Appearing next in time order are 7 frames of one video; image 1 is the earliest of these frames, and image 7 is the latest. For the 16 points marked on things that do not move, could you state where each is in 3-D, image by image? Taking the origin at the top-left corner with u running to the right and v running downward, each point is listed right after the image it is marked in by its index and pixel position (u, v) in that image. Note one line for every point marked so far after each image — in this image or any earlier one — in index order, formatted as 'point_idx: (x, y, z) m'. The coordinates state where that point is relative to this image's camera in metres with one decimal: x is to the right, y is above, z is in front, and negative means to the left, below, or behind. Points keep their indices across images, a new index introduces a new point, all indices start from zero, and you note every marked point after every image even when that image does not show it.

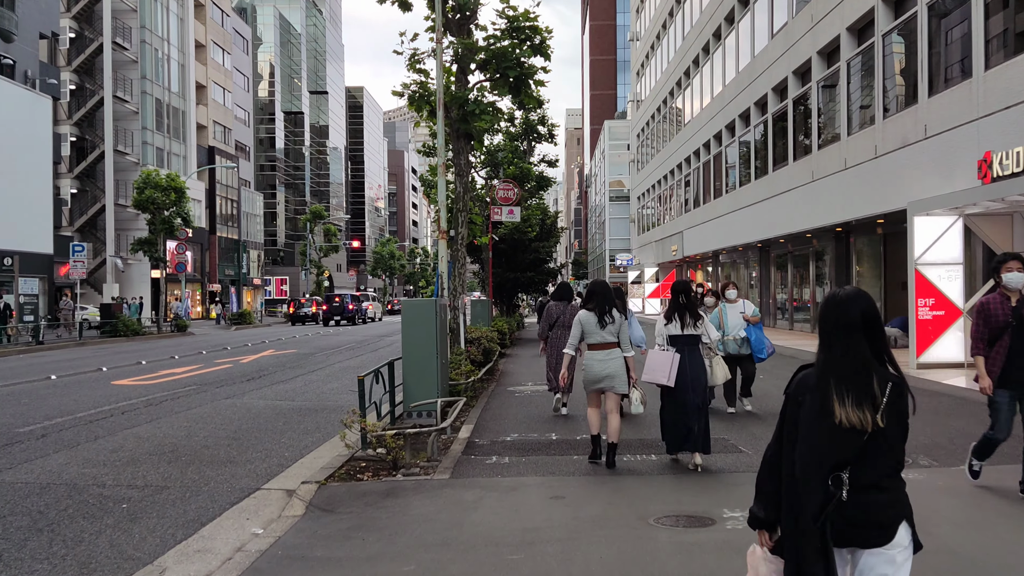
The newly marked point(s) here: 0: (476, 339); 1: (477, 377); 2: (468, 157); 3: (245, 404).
0: (-0.7, -1.0, +14.8) m
1: (-0.6, -1.5, +12.7) m
2: (-0.9, +2.6, +14.8) m
3: (-4.5, -2.0, +12.5) m
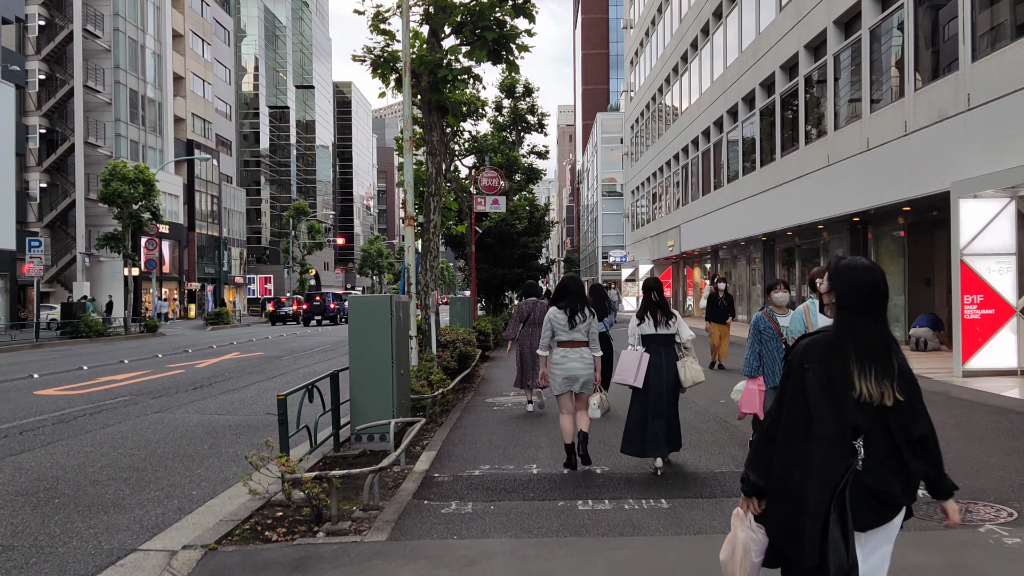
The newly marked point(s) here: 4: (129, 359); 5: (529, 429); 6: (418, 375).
0: (-1.1, -0.9, +12.9) m
1: (-1.0, -1.5, +10.8) m
2: (-1.2, +2.7, +12.9) m
3: (-4.8, -1.9, +10.6) m
4: (-10.4, -1.9, +20.0) m
5: (+0.2, -1.7, +9.4) m
6: (-1.3, -1.2, +10.3) m
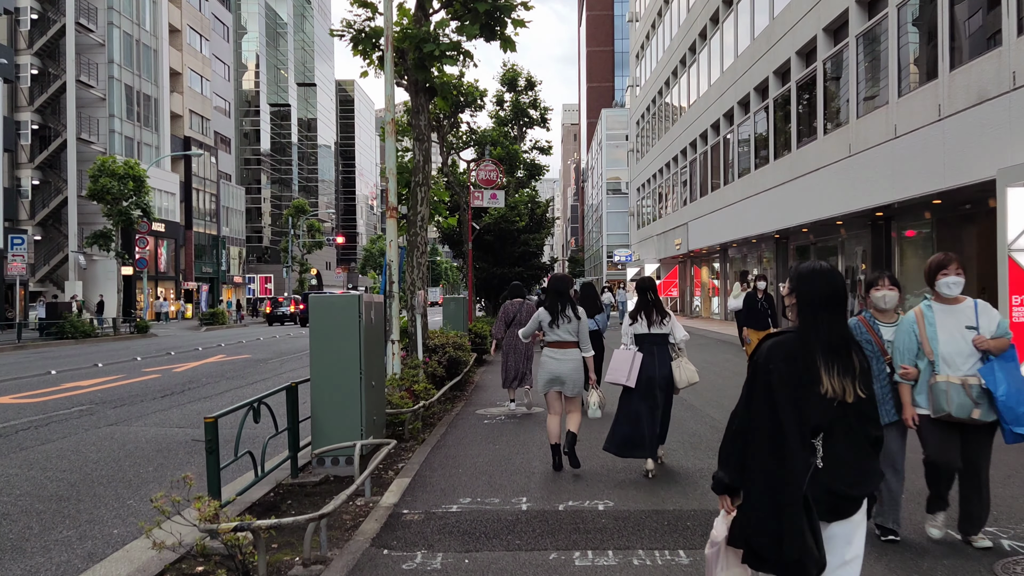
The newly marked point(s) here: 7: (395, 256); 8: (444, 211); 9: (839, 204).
0: (-1.2, -0.9, +11.8) m
1: (-1.1, -1.5, +9.7) m
2: (-1.3, +2.7, +11.8) m
3: (-4.9, -1.9, +9.5) m
4: (-10.4, -1.9, +18.9) m
5: (+0.1, -1.7, +8.2) m
6: (-1.4, -1.2, +9.2) m
7: (-1.6, +0.5, +10.1) m
8: (-1.6, +1.8, +17.4) m
9: (+8.3, +2.1, +18.6) m
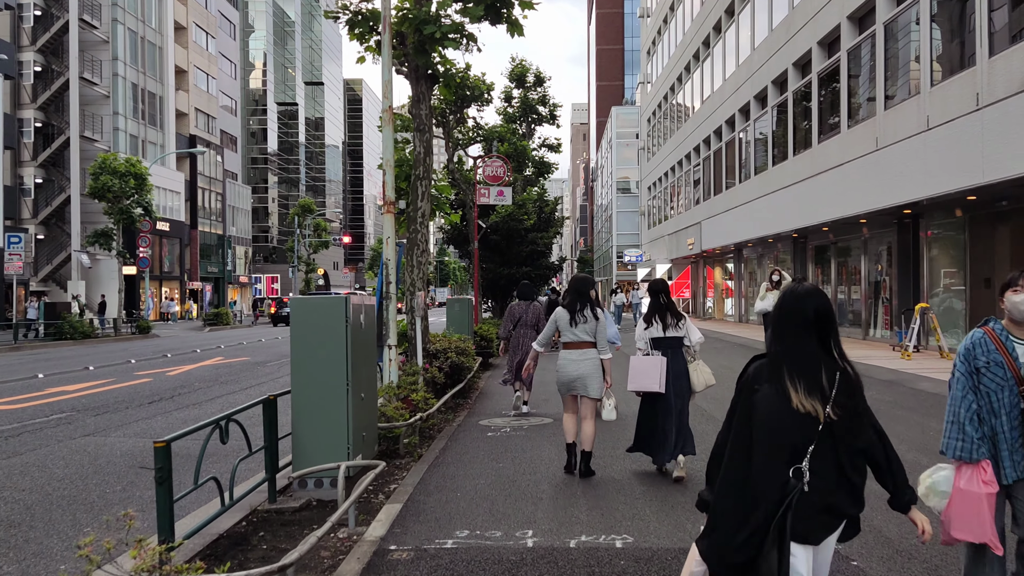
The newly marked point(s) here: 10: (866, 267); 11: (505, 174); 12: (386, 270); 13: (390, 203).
0: (-1.1, -0.9, +11.0) m
1: (-1.0, -1.5, +8.9) m
2: (-1.2, +2.7, +11.0) m
3: (-4.9, -1.9, +8.7) m
4: (-10.2, -1.9, +18.3) m
5: (+0.2, -1.7, +7.5) m
6: (-1.4, -1.2, +8.4) m
7: (-1.5, +0.4, +9.3) m
8: (-1.4, +1.8, +16.7) m
9: (+8.4, +2.1, +17.7) m
10: (+9.4, +0.5, +19.5) m
11: (-0.2, +3.1, +19.9) m
12: (-1.6, +0.2, +9.4) m
13: (-1.6, +1.1, +9.6) m
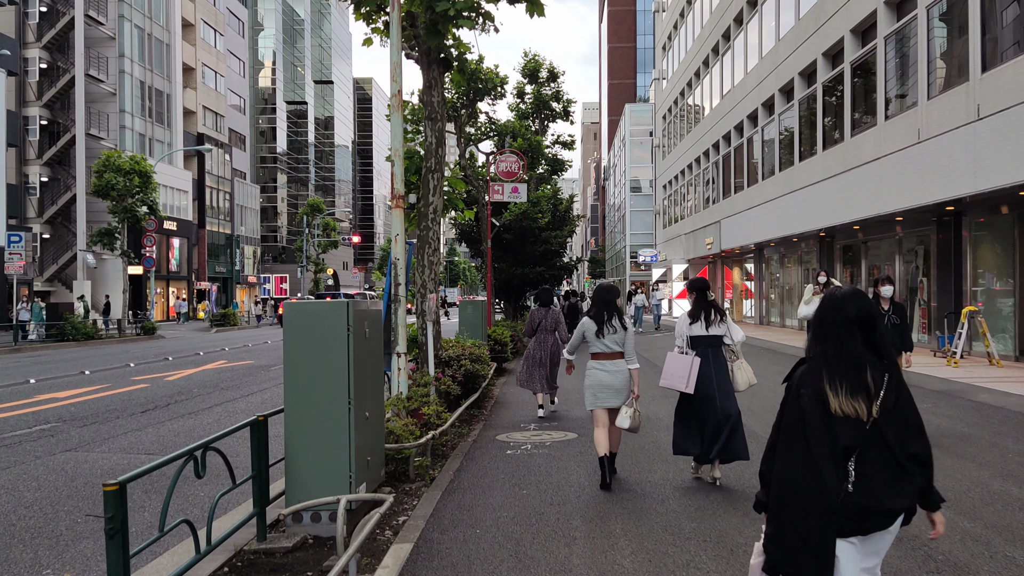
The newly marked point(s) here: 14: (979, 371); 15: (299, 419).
0: (-0.8, -1.0, +10.2) m
1: (-0.7, -1.5, +8.1) m
2: (-0.9, +2.7, +10.2) m
3: (-4.6, -1.9, +8.0) m
4: (-9.9, -1.9, +17.6) m
5: (+0.4, -1.8, +6.6) m
6: (-1.1, -1.2, +7.6) m
7: (-1.3, +0.4, +8.5) m
8: (-1.1, +1.8, +15.8) m
9: (+8.8, +2.1, +16.7) m
10: (+9.8, +0.5, +18.6) m
11: (+0.2, +3.1, +19.1) m
12: (-1.3, +0.2, +8.5) m
13: (-1.3, +1.1, +8.8) m
14: (+8.1, -1.4, +12.8) m
15: (-1.5, -0.9, +5.3) m
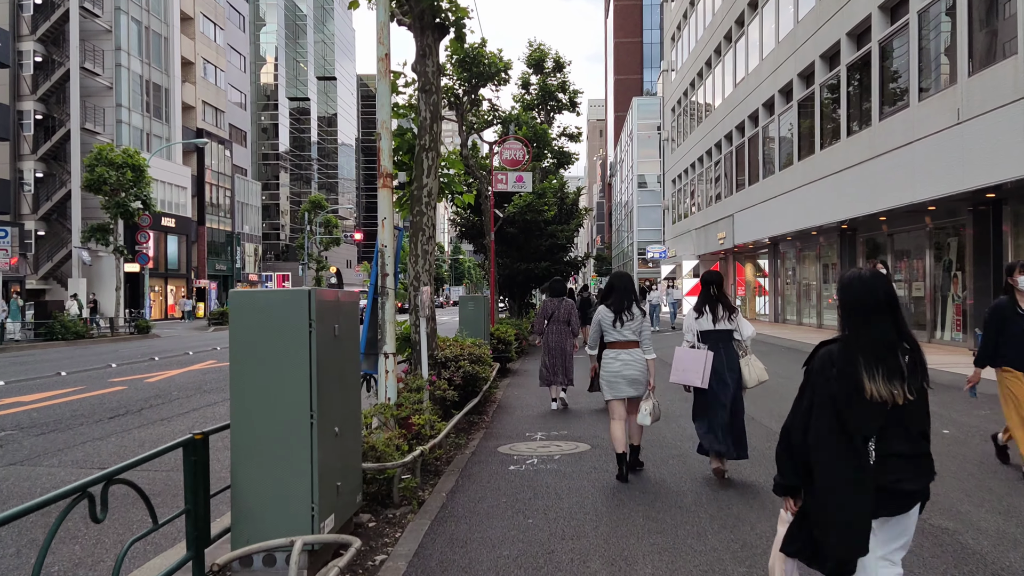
0: (-0.8, -0.9, +9.1) m
1: (-0.7, -1.4, +7.1) m
2: (-0.9, +2.8, +9.1) m
3: (-4.6, -1.8, +6.9) m
4: (-9.8, -1.8, +16.6) m
5: (+0.4, -1.7, +5.6) m
6: (-1.1, -1.1, +6.6) m
7: (-1.2, +0.5, +7.5) m
8: (-1.0, +1.9, +14.8) m
9: (+8.9, +2.2, +15.6) m
10: (+9.9, +0.6, +17.4) m
11: (+0.3, +3.2, +18.0) m
12: (-1.3, +0.3, +7.5) m
13: (-1.3, +1.2, +7.7) m
14: (+8.2, -1.3, +11.7) m
15: (-1.5, -0.9, +4.2) m
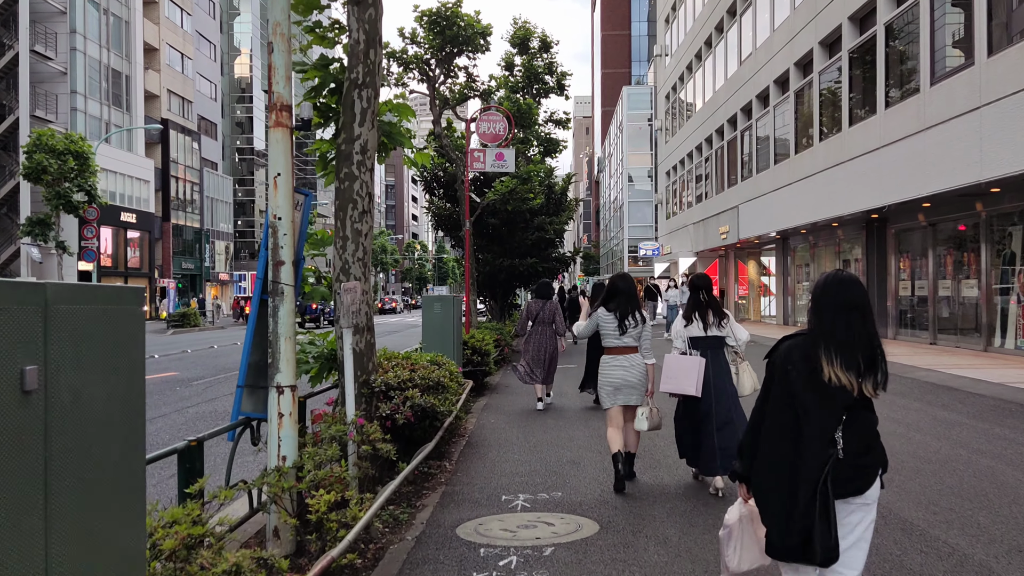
0: (-1.0, -0.9, +6.4) m
1: (-0.9, -1.4, +4.4) m
2: (-1.2, +2.8, +6.5) m
3: (-4.8, -1.8, +4.2) m
4: (-10.2, -1.8, +13.7) m
5: (+0.2, -1.6, +2.9) m
6: (-1.3, -1.1, +3.9) m
7: (-1.5, +0.5, +4.8) m
8: (-1.4, +1.9, +12.1) m
9: (+8.5, +2.2, +13.1) m
10: (+9.4, +0.7, +15.0) m
11: (-0.1, +3.2, +15.4) m
12: (-1.5, +0.3, +4.8) m
13: (-1.5, +1.2, +5.0) m
14: (+7.9, -1.3, +9.2) m
15: (-1.7, -0.8, +1.6) m
